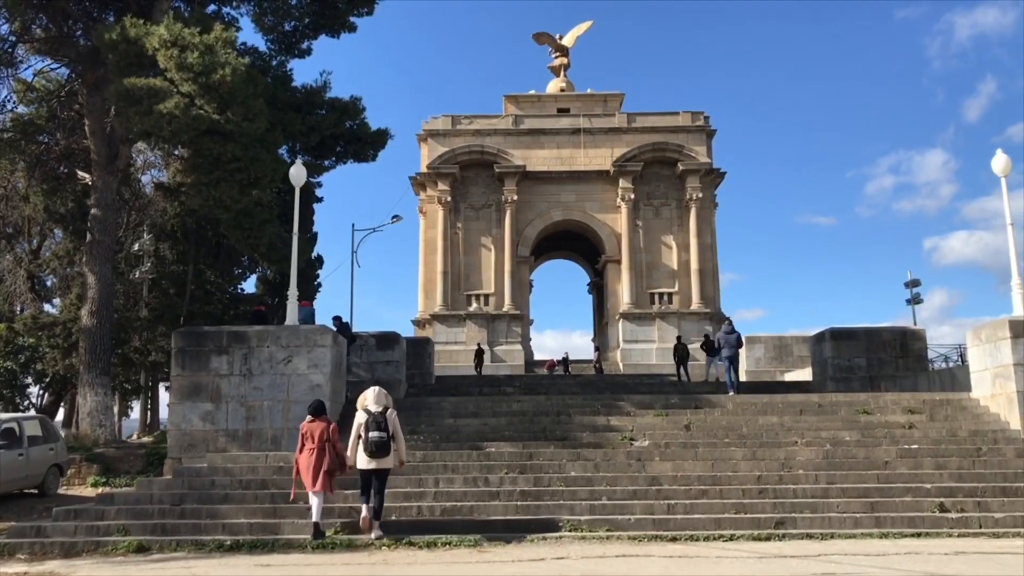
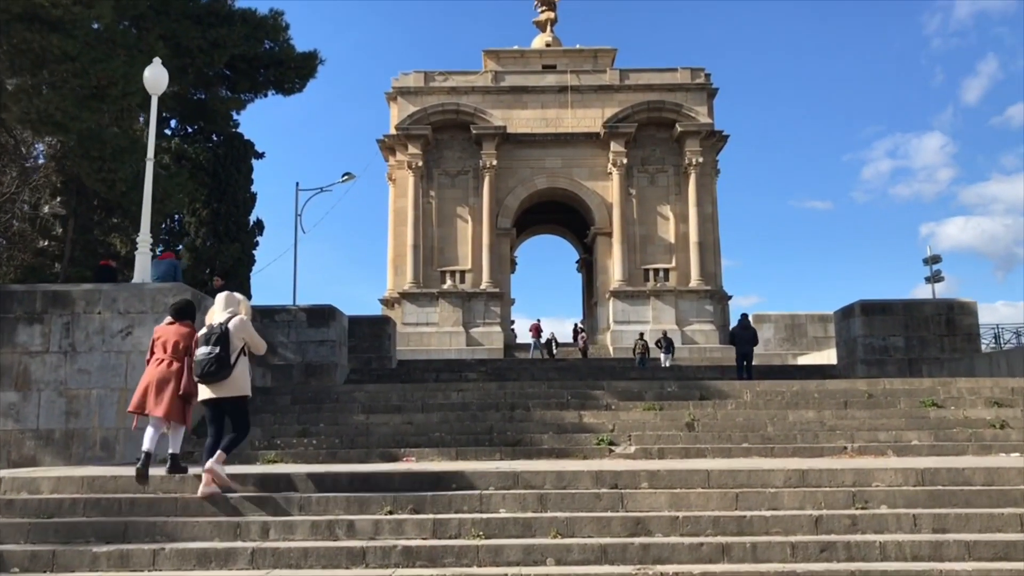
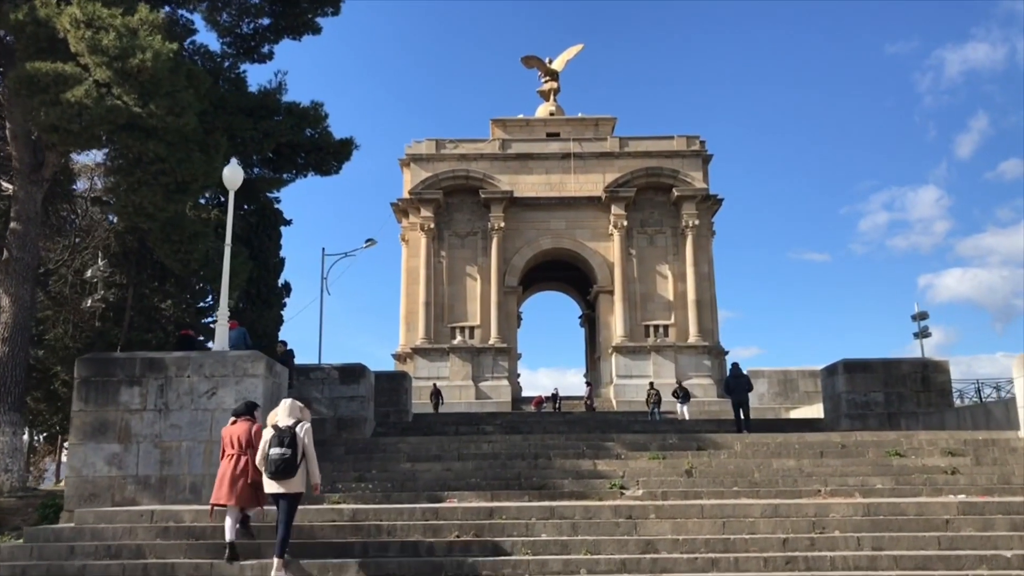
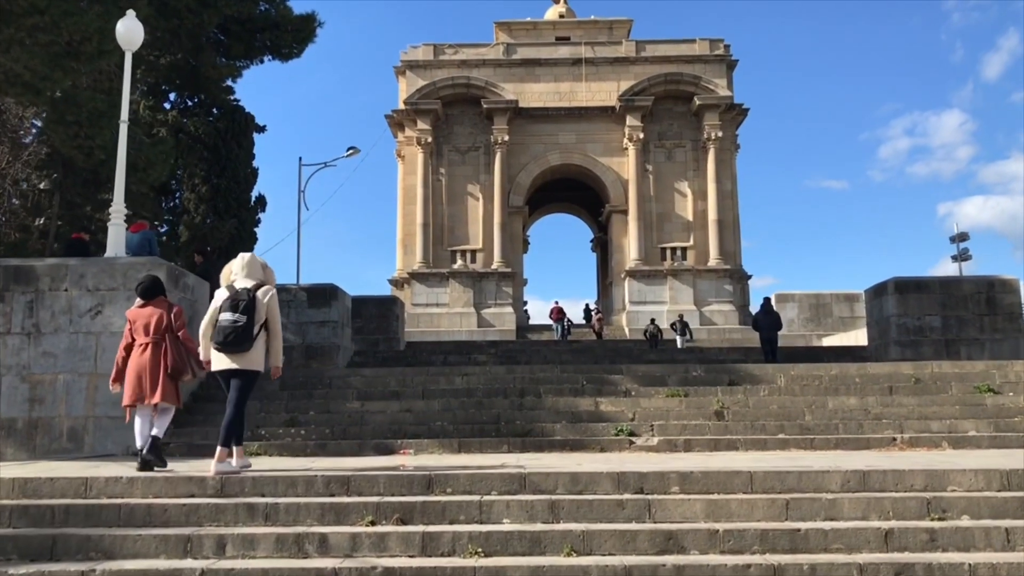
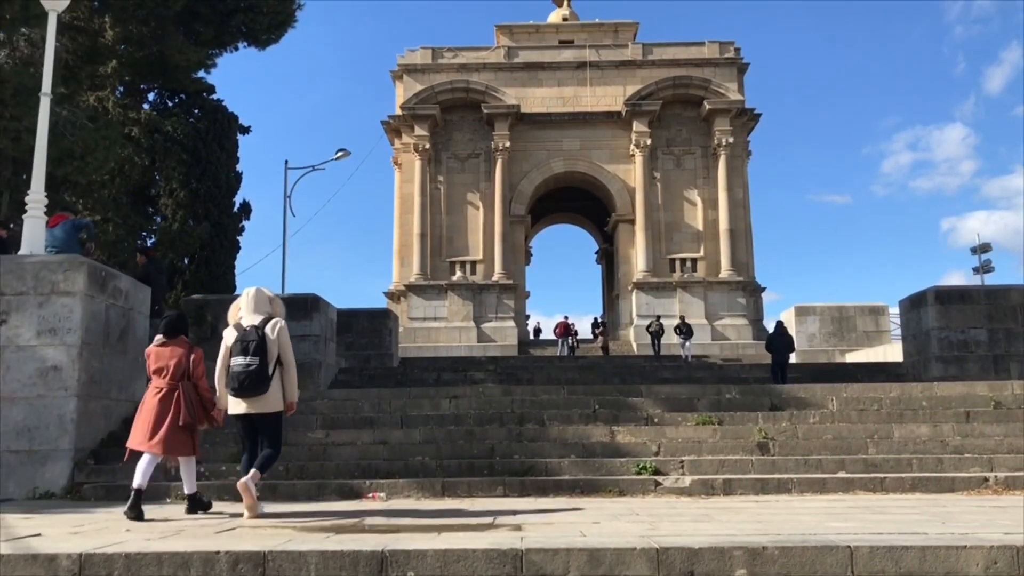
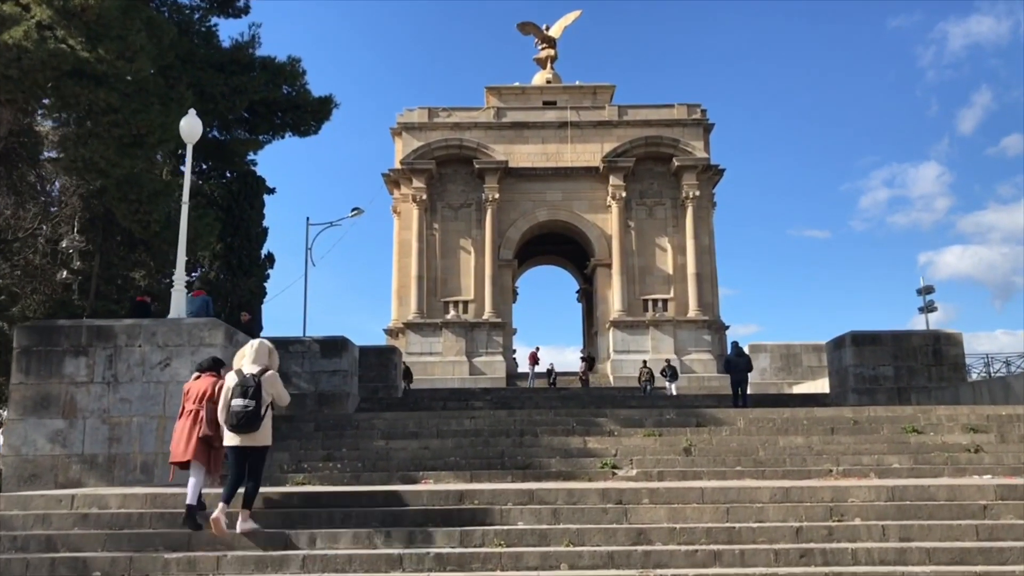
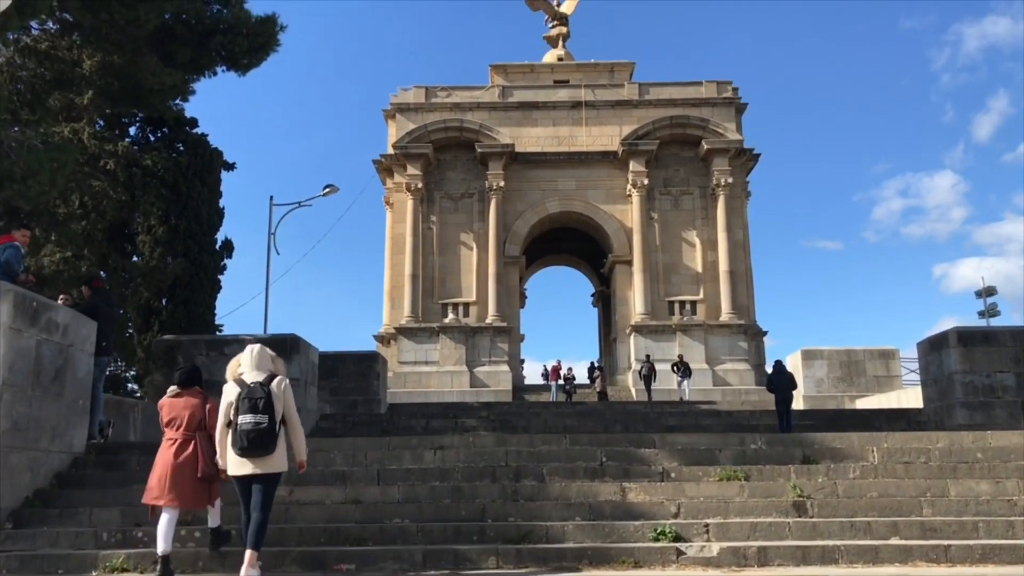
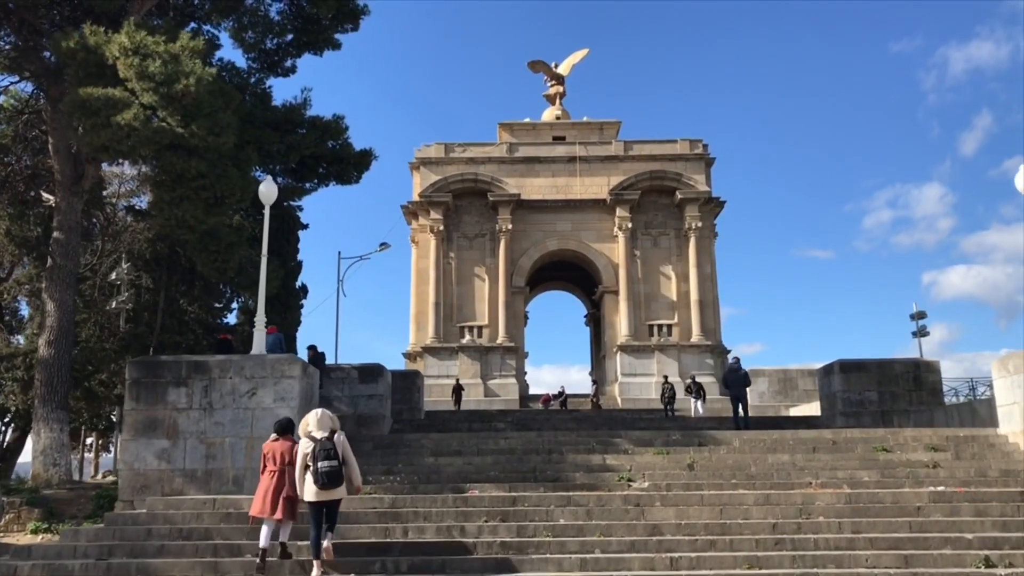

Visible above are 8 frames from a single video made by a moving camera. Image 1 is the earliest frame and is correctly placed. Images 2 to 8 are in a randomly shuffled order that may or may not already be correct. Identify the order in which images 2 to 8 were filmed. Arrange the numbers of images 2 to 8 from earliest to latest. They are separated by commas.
8, 3, 6, 2, 4, 5, 7
